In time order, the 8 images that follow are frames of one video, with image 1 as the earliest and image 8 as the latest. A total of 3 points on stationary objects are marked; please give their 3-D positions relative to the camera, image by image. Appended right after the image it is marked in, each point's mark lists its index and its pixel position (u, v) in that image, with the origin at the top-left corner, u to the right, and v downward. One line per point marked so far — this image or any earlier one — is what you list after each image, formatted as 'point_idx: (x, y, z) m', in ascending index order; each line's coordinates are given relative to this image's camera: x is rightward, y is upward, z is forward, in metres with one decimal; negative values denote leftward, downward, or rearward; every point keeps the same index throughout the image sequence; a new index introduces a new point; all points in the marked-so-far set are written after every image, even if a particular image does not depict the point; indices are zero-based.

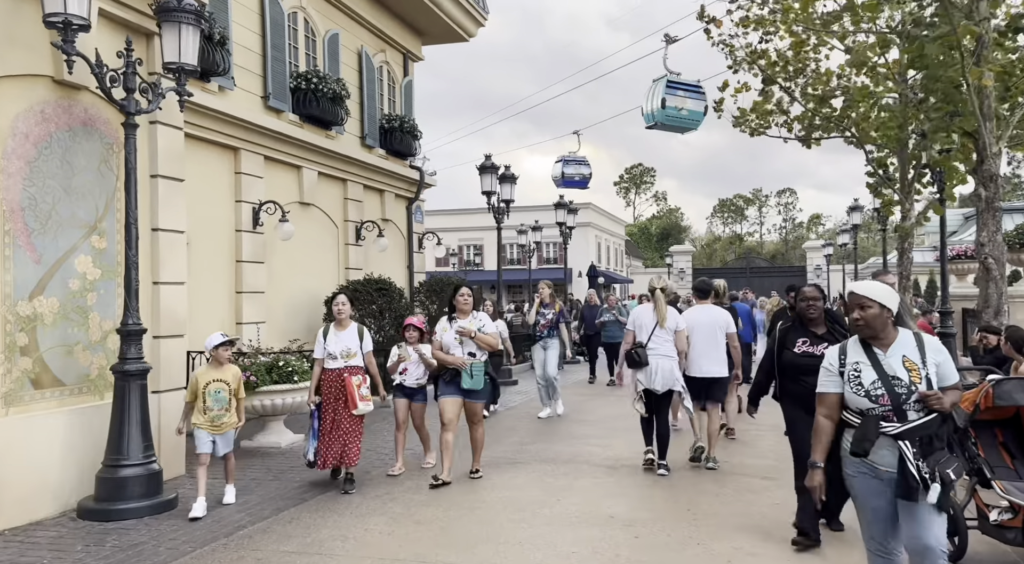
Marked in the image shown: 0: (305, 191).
0: (-3.5, +1.5, +12.9) m
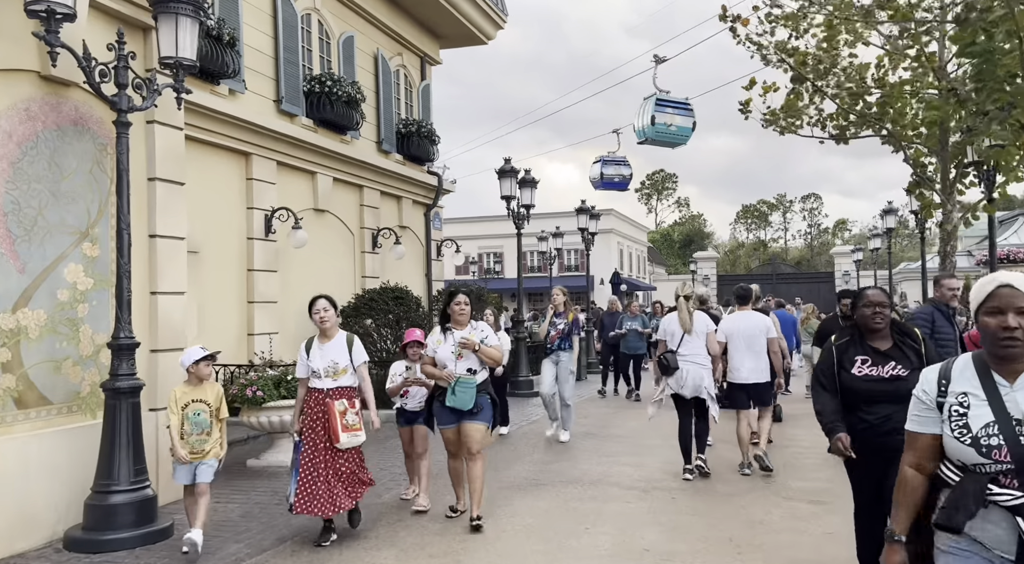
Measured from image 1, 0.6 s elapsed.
0: (-3.1, +1.4, +12.6) m
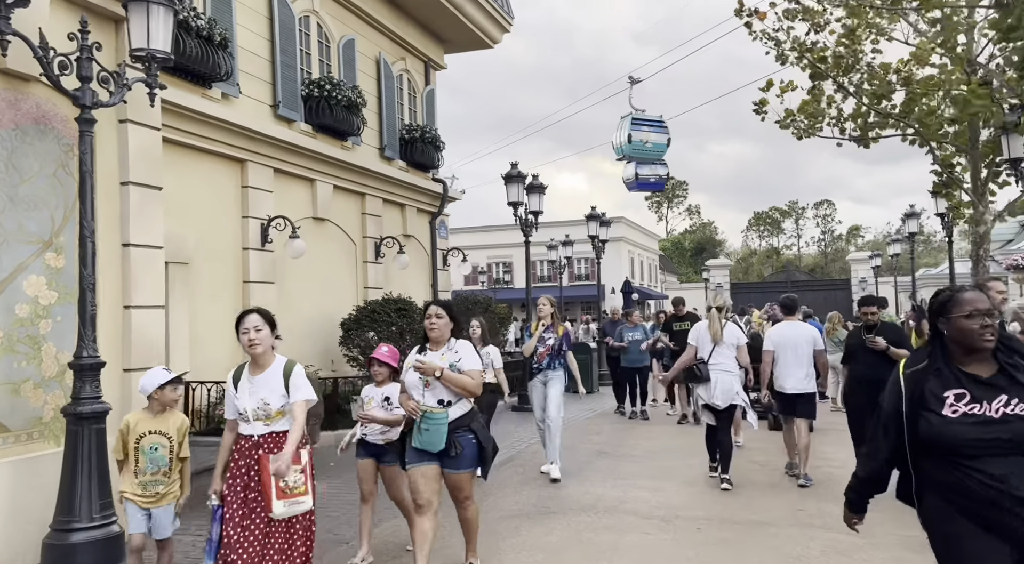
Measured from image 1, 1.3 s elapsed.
0: (-3.0, +1.2, +12.1) m
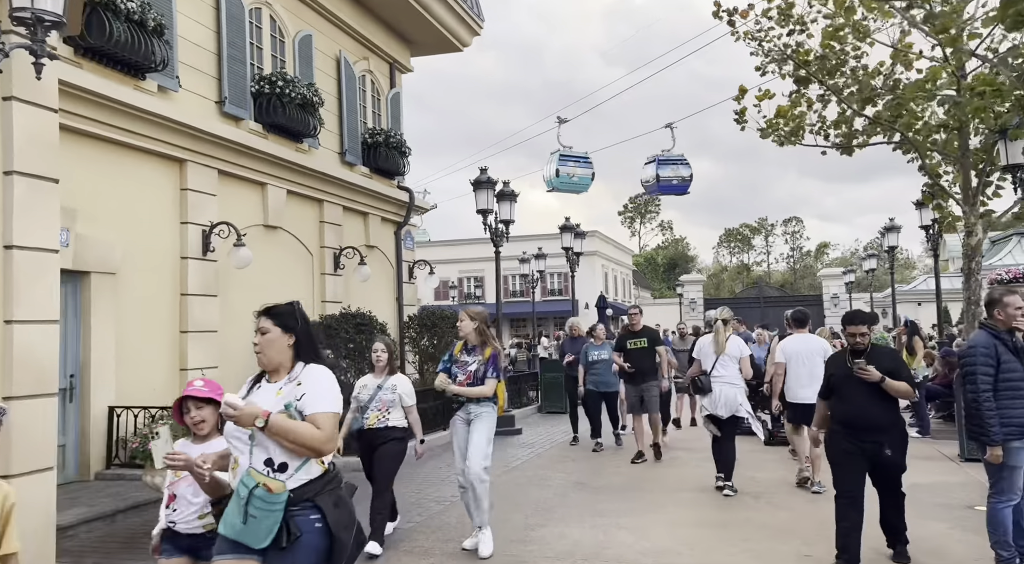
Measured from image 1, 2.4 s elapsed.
0: (-3.5, +1.0, +11.1) m
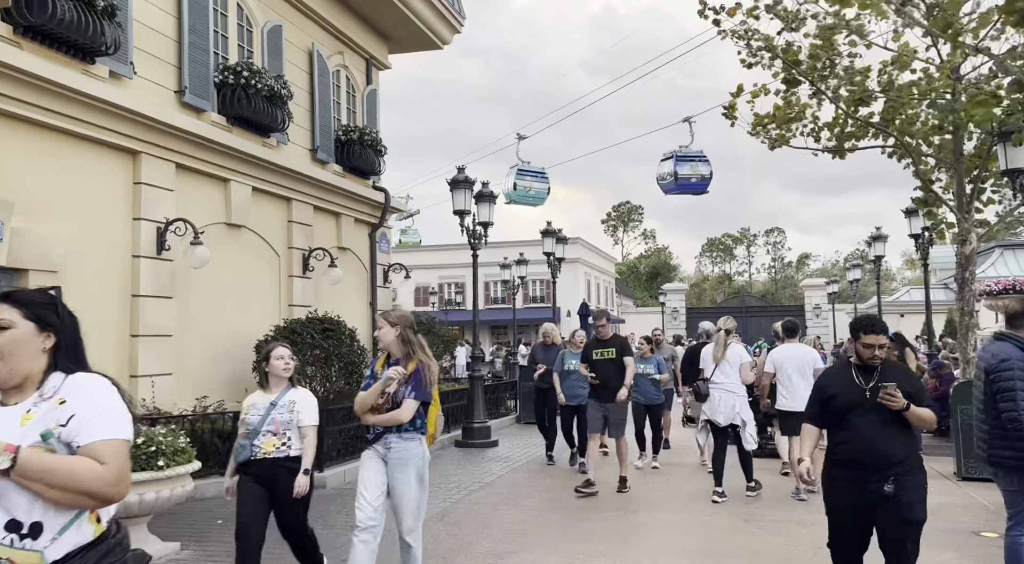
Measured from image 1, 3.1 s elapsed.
0: (-3.8, +1.0, +10.5) m
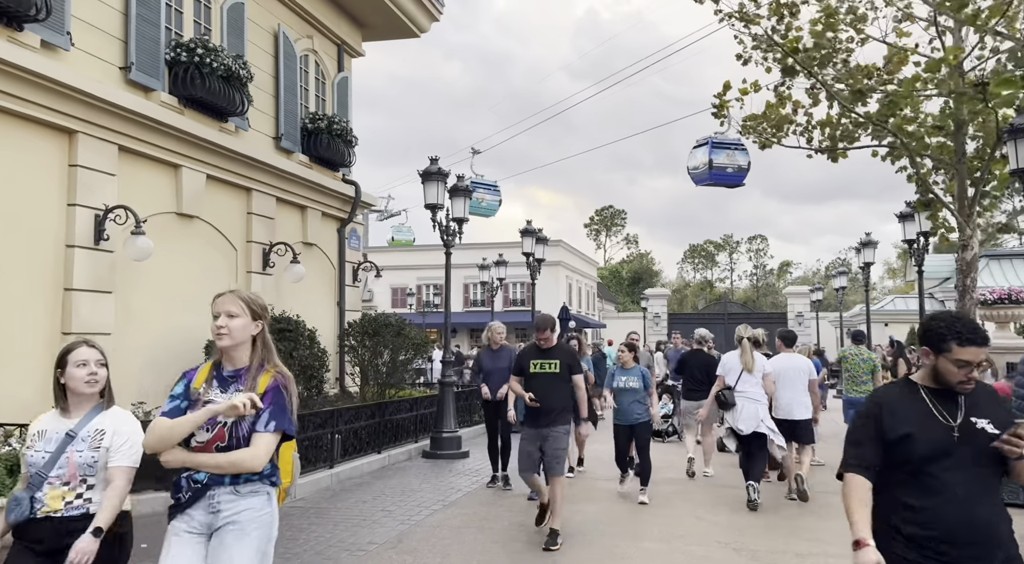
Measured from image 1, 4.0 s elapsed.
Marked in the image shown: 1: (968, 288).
0: (-4.1, +1.0, +9.7) m
1: (+6.4, -0.1, +10.8) m
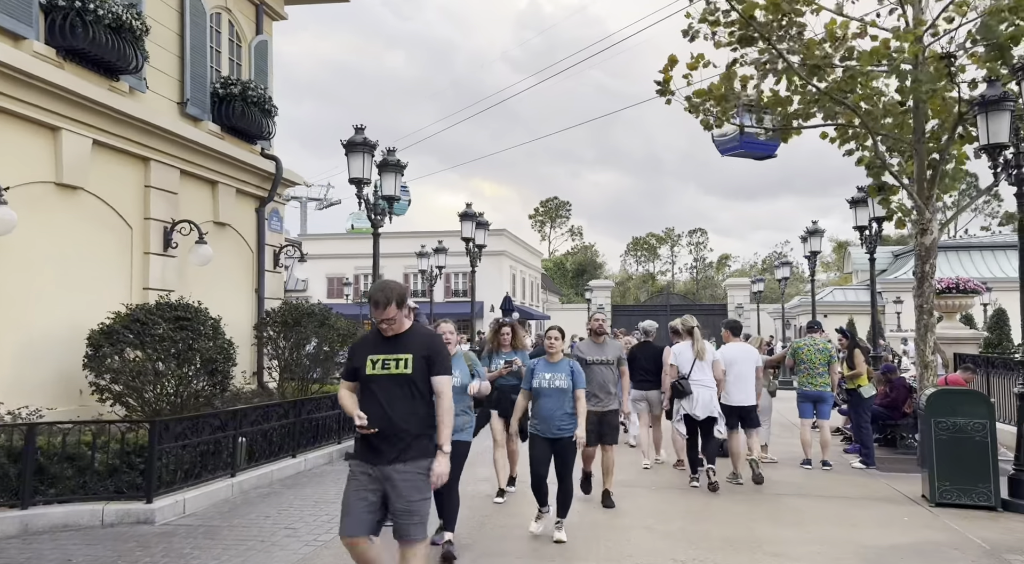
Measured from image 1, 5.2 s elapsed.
0: (-4.9, +1.3, +8.4) m
1: (+5.5, +0.1, +10.2) m
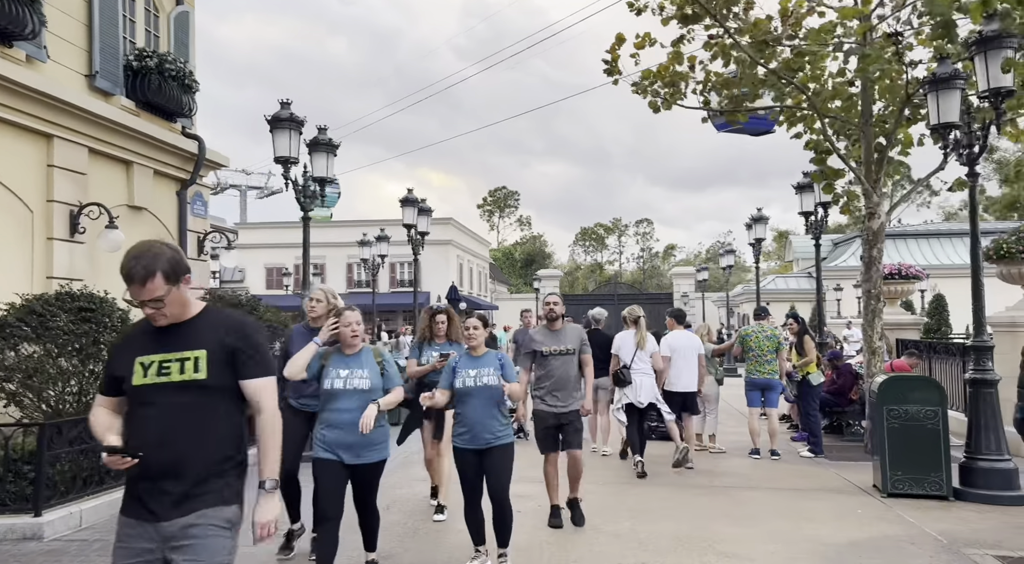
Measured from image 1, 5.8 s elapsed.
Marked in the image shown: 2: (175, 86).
0: (-5.5, +1.4, +7.5) m
1: (+4.7, +0.3, +10.0) m
2: (-4.8, +2.8, +10.9) m
